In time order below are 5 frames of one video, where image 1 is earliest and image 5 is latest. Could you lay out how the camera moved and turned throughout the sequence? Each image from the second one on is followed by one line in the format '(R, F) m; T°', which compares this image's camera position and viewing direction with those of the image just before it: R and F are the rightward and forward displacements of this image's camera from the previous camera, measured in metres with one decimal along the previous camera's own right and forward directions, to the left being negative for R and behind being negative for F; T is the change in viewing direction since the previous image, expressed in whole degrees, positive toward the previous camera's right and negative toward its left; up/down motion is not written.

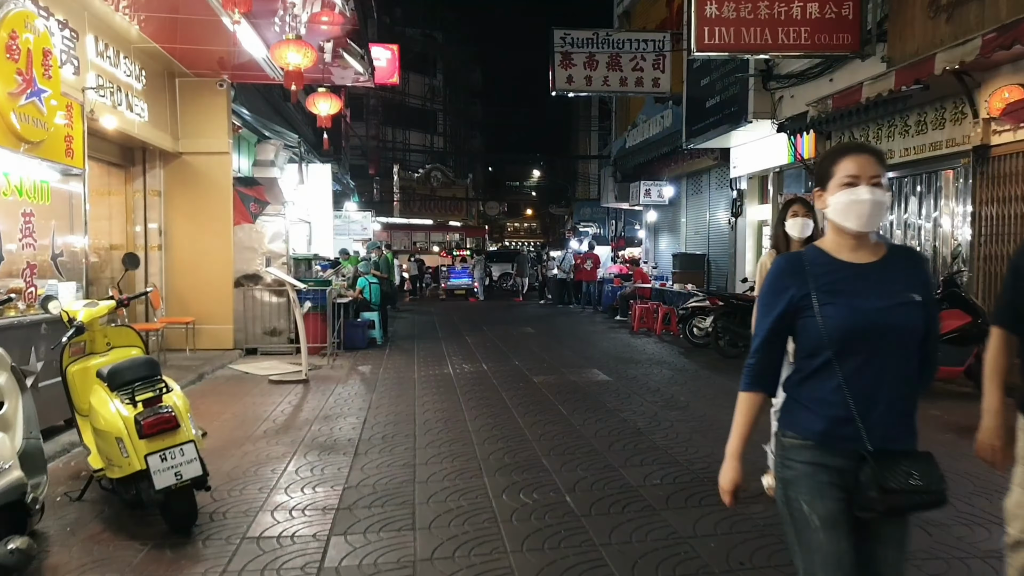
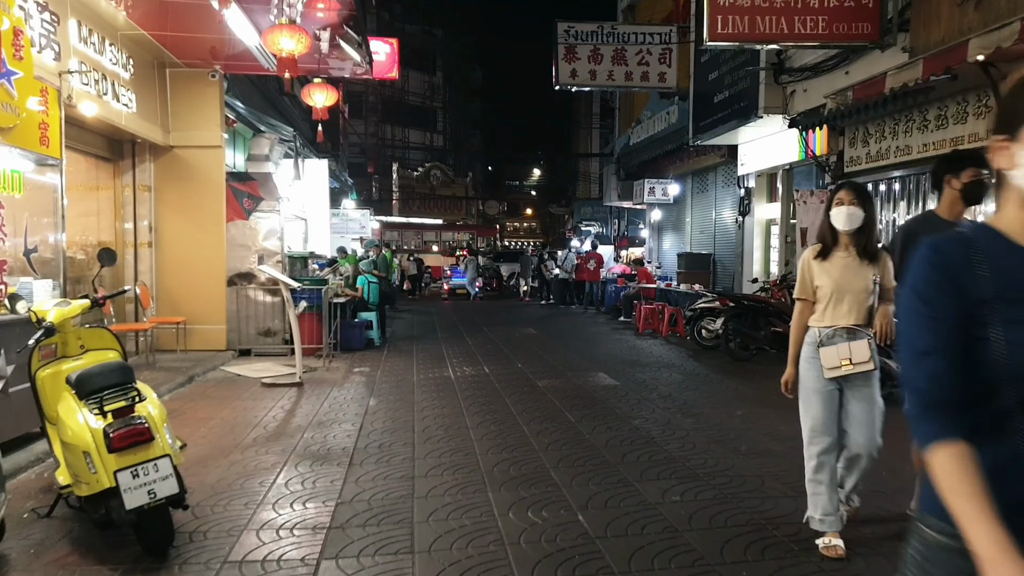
(0.0, +0.3) m; 0°
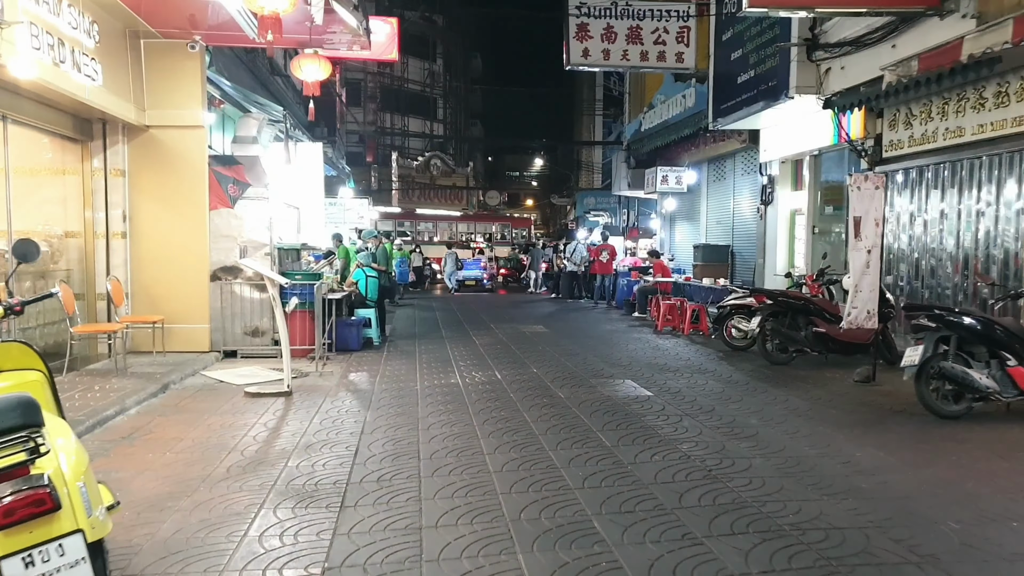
(-0.1, +0.9) m; 0°
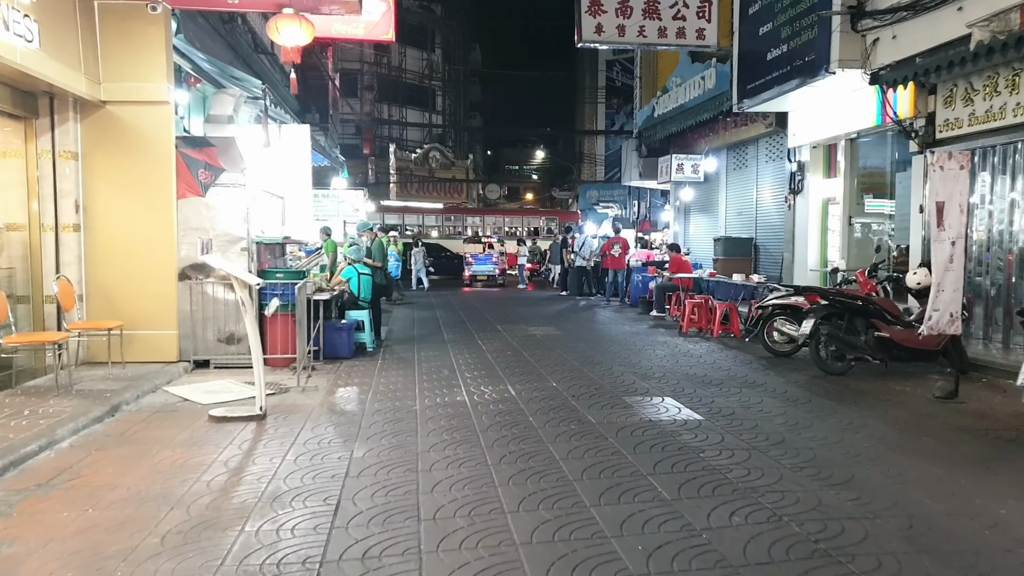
(-0.1, +1.1) m; 0°
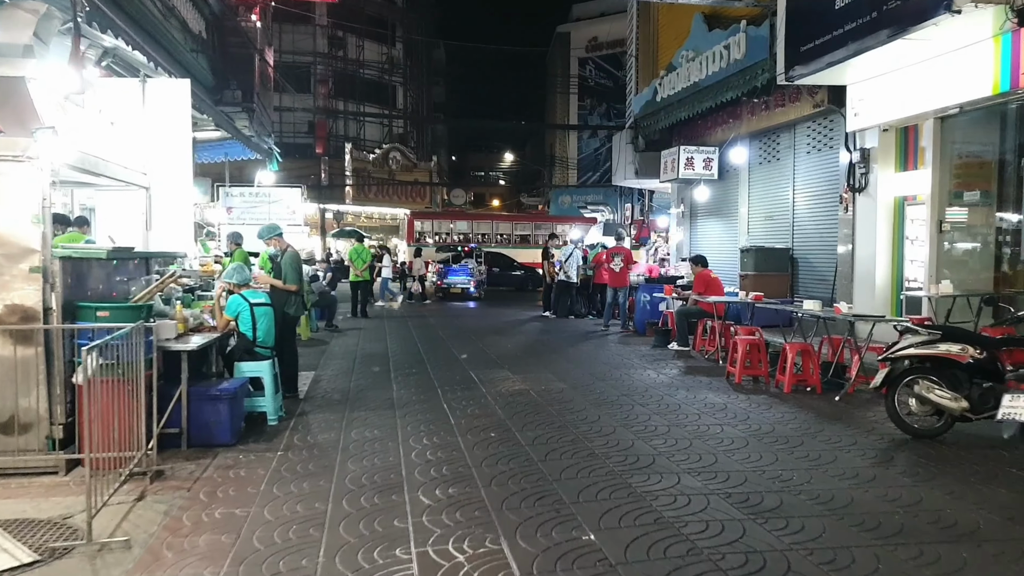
(-0.1, +3.2) m; +2°
